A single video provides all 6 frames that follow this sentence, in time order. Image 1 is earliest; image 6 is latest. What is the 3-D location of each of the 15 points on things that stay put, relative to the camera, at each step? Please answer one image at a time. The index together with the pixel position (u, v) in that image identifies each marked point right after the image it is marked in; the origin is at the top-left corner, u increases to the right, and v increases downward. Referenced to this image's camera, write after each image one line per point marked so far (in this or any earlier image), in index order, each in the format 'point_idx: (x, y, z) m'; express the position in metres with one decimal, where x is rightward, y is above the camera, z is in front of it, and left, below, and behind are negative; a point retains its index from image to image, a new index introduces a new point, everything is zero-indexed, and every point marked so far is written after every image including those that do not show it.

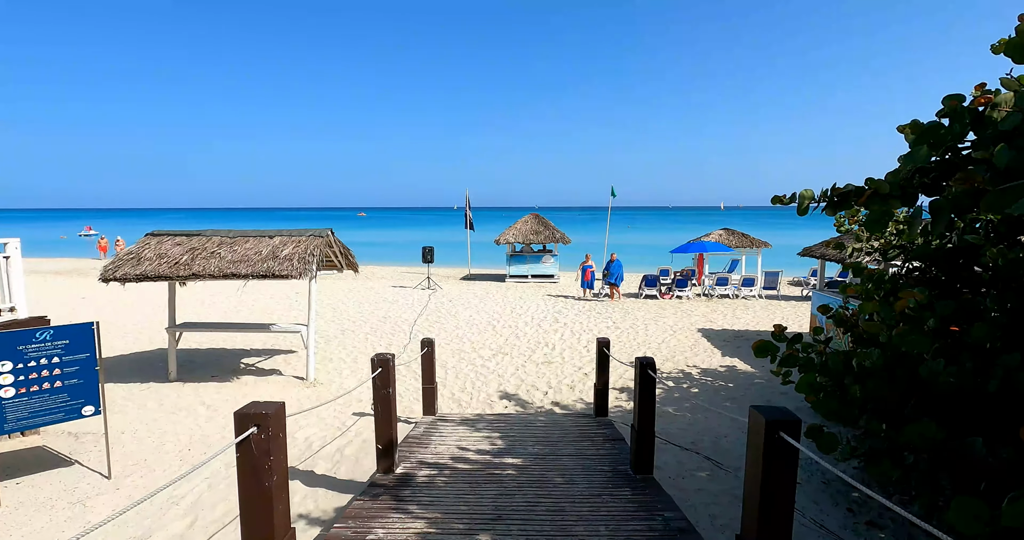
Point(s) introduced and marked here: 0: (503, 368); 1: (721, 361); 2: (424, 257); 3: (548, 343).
0: (-0.1, -1.4, +7.5) m
1: (+3.1, -1.4, +8.0) m
2: (-2.7, +0.4, +16.4) m
3: (+0.6, -1.2, +8.9) m
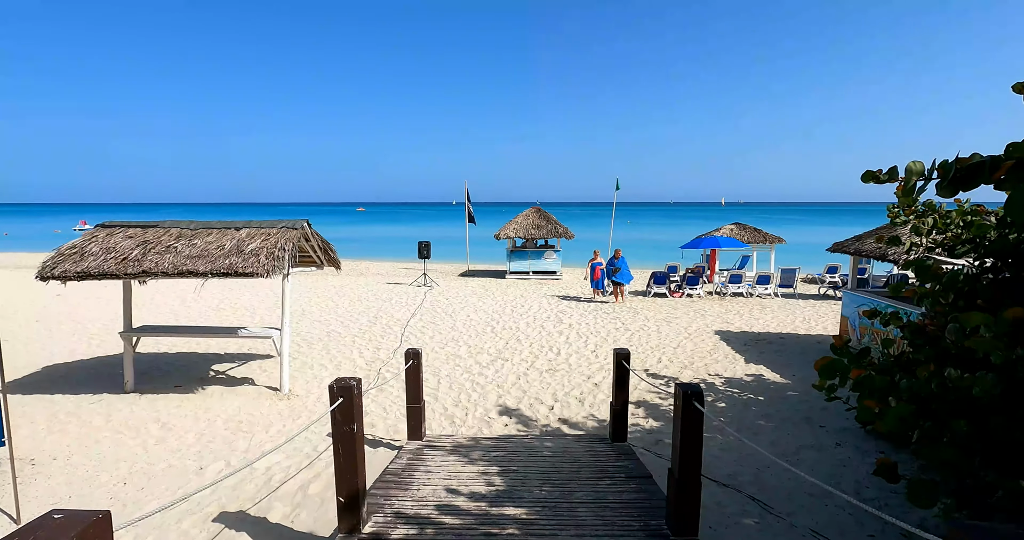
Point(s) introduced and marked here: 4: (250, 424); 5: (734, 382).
0: (-0.1, -1.3, +6.7) m
1: (+3.1, -1.3, +7.2) m
2: (-2.7, +0.5, +15.6) m
3: (+0.6, -1.2, +8.1) m
4: (-2.6, -1.5, +5.3) m
5: (+2.8, -1.4, +6.6) m
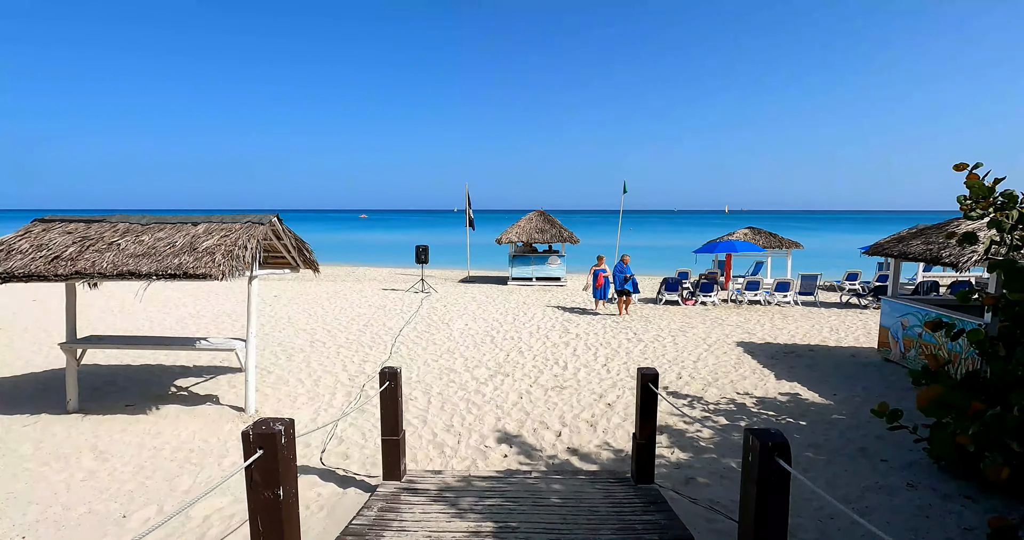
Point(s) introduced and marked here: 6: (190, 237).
0: (-0.1, -1.4, +5.9) m
1: (+3.1, -1.4, +6.3) m
2: (-2.6, +0.4, +14.8) m
3: (+0.6, -1.2, +7.2) m
4: (-2.6, -1.5, +4.5) m
5: (+2.8, -1.4, +5.8) m
6: (-2.8, +0.3, +4.7) m
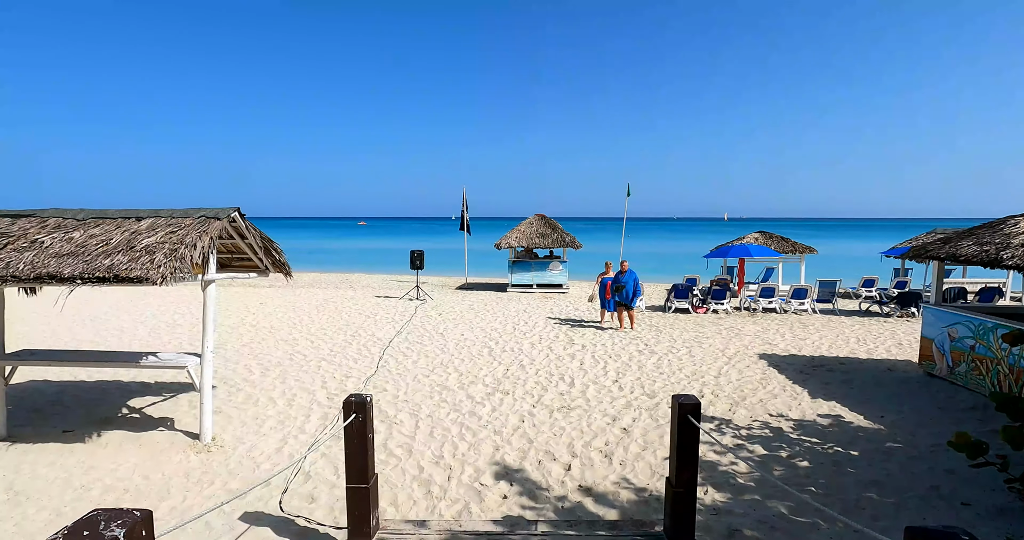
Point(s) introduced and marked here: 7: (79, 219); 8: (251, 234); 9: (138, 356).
0: (-0.1, -1.4, +5.1) m
1: (+3.1, -1.4, +5.5) m
2: (-2.6, +0.2, +14.0) m
3: (+0.6, -1.3, +6.5) m
4: (-2.6, -1.6, +3.7) m
5: (+2.8, -1.5, +5.0) m
6: (-2.8, +0.3, +4.0) m
7: (-3.4, +0.4, +4.2) m
8: (-2.2, +0.3, +4.6) m
9: (-3.2, -0.7, +4.7) m
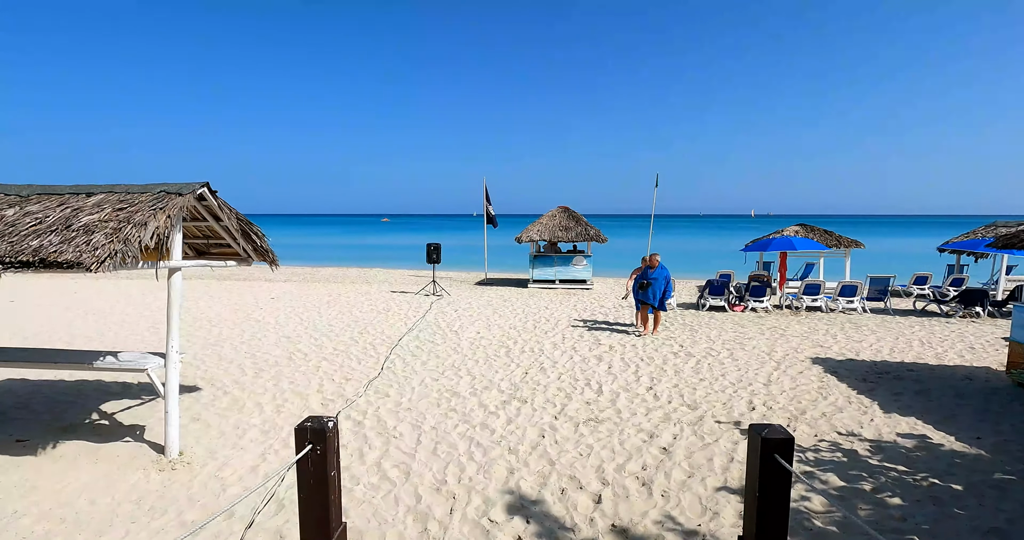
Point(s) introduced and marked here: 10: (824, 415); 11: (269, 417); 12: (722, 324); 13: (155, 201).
0: (0.0, -1.3, +4.4) m
1: (+3.3, -1.3, +4.7) m
2: (-2.1, +0.3, +13.4) m
3: (+0.8, -1.2, +5.7) m
4: (-2.5, -1.5, +3.1) m
5: (+2.9, -1.4, +4.2) m
6: (-2.7, +0.4, +3.3) m
7: (-3.3, +0.5, +3.6) m
8: (-2.1, +0.4, +3.9) m
9: (-3.1, -0.6, +4.1) m
10: (+2.9, -1.3, +4.9) m
11: (-2.2, -1.3, +4.8) m
12: (+3.6, -0.9, +9.3) m
13: (-2.3, +0.4, +3.4) m
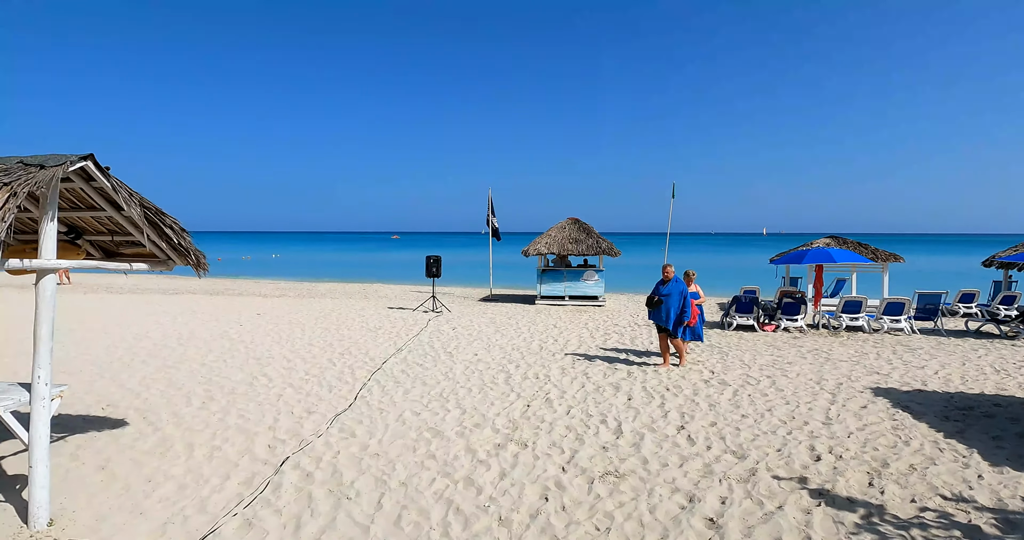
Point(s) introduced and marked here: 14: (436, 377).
0: (0.0, -1.4, +3.3) m
1: (+3.3, -1.4, +3.5) m
2: (-2.0, 0.0, +12.4) m
3: (+0.8, -1.3, +4.6) m
4: (-2.6, -1.5, +2.0) m
5: (+2.9, -1.4, +3.0) m
6: (-2.8, +0.4, +2.3) m
7: (-3.3, +0.5, +2.6) m
8: (-2.1, +0.4, +2.9) m
9: (-3.2, -0.7, +3.1) m
10: (+2.8, -1.4, +3.8) m
11: (-2.2, -1.4, +3.8) m
12: (+3.7, -1.1, +8.2) m
13: (-2.3, +0.4, +2.4) m
14: (-0.9, -1.2, +6.1) m
